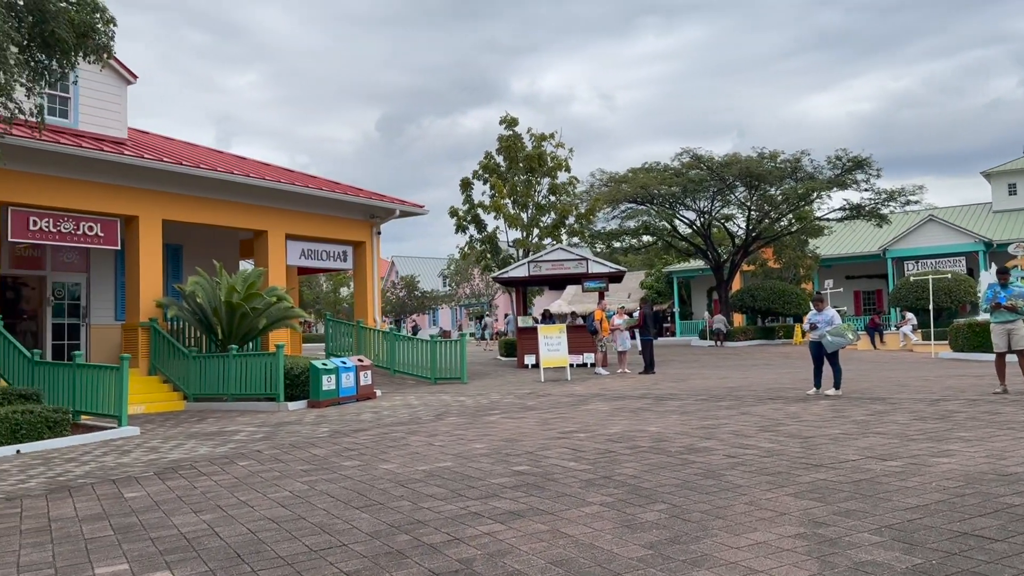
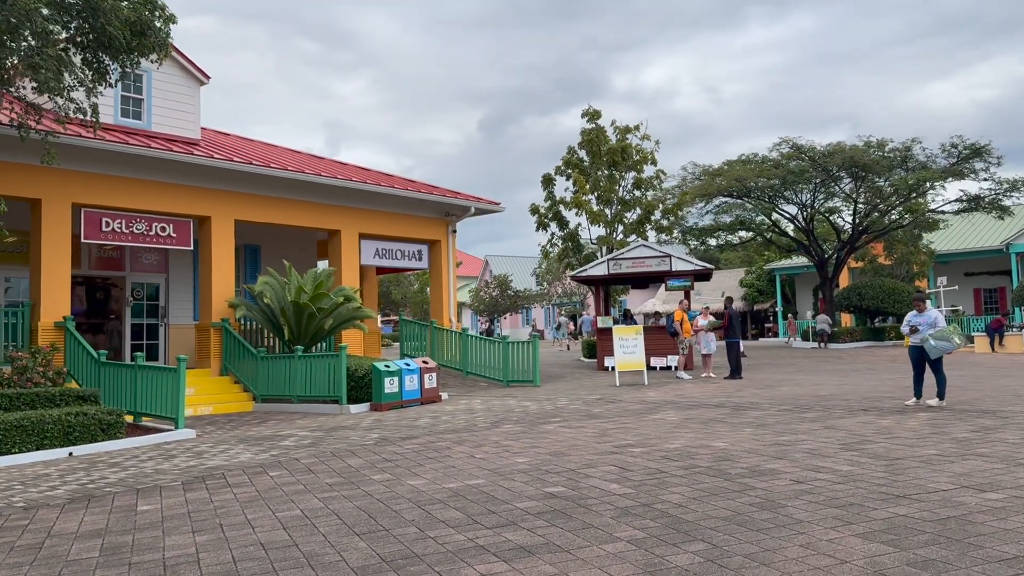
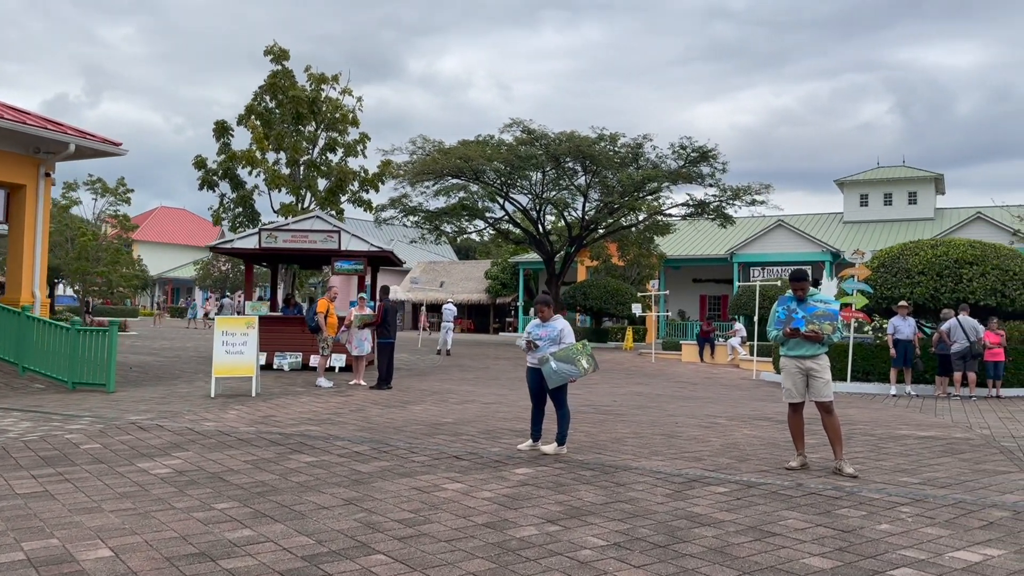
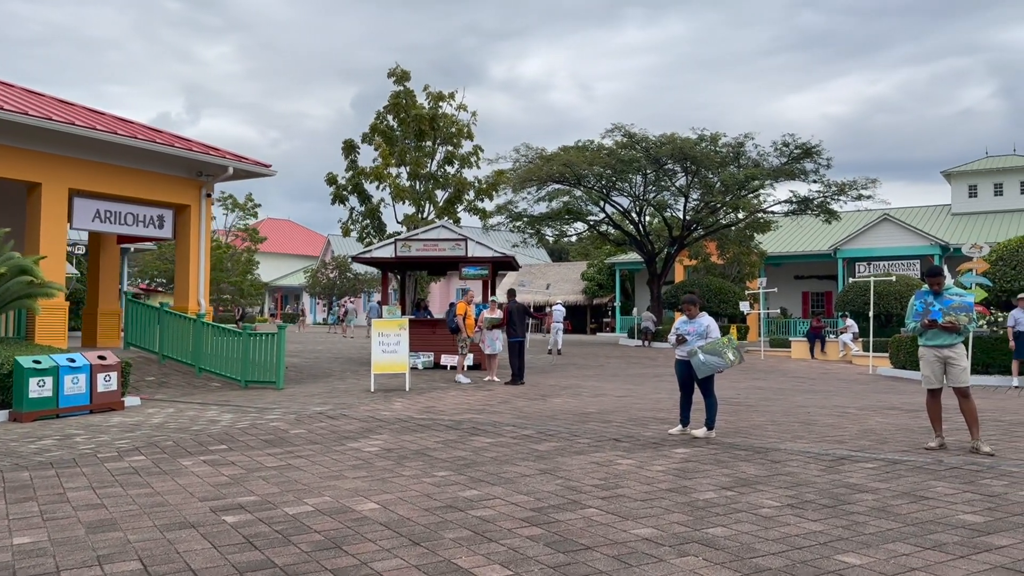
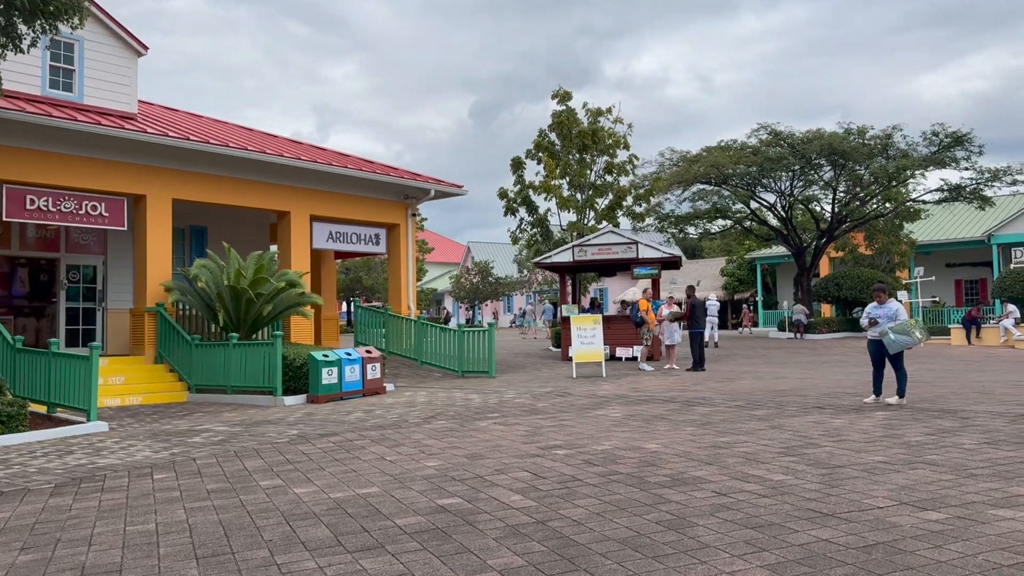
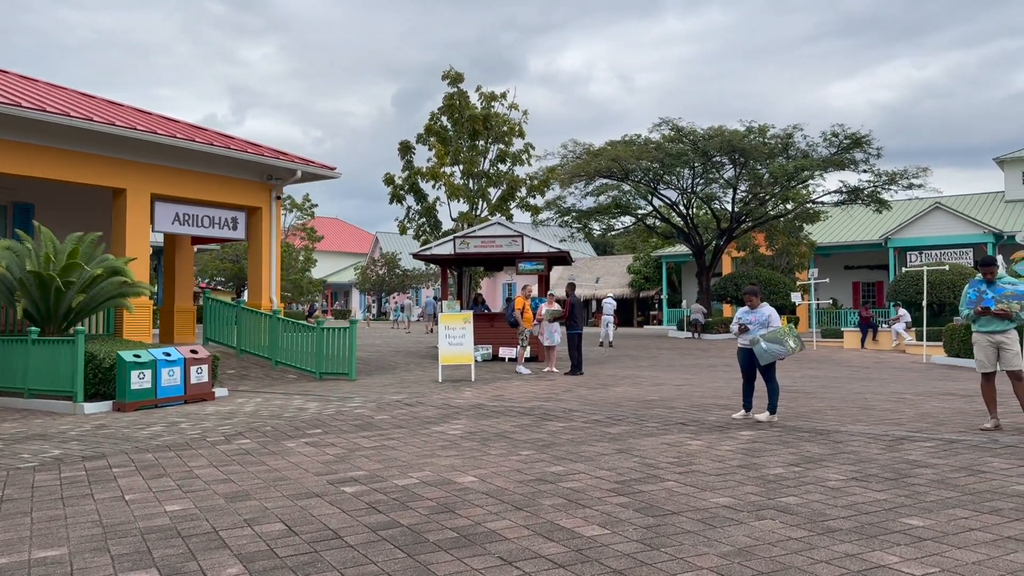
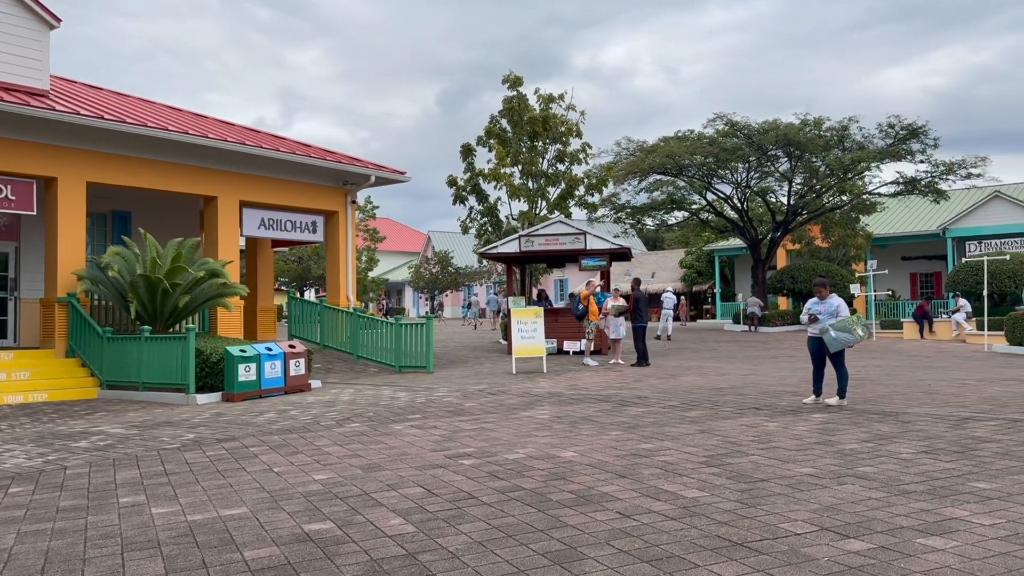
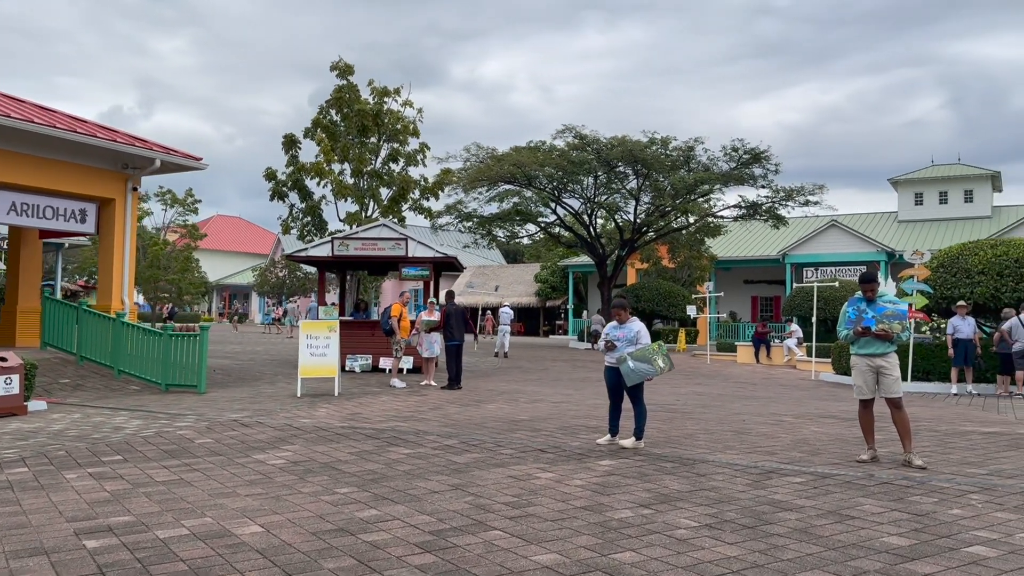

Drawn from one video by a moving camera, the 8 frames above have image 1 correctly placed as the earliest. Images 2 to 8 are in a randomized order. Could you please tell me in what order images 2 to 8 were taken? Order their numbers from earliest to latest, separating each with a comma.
2, 5, 7, 6, 4, 8, 3
